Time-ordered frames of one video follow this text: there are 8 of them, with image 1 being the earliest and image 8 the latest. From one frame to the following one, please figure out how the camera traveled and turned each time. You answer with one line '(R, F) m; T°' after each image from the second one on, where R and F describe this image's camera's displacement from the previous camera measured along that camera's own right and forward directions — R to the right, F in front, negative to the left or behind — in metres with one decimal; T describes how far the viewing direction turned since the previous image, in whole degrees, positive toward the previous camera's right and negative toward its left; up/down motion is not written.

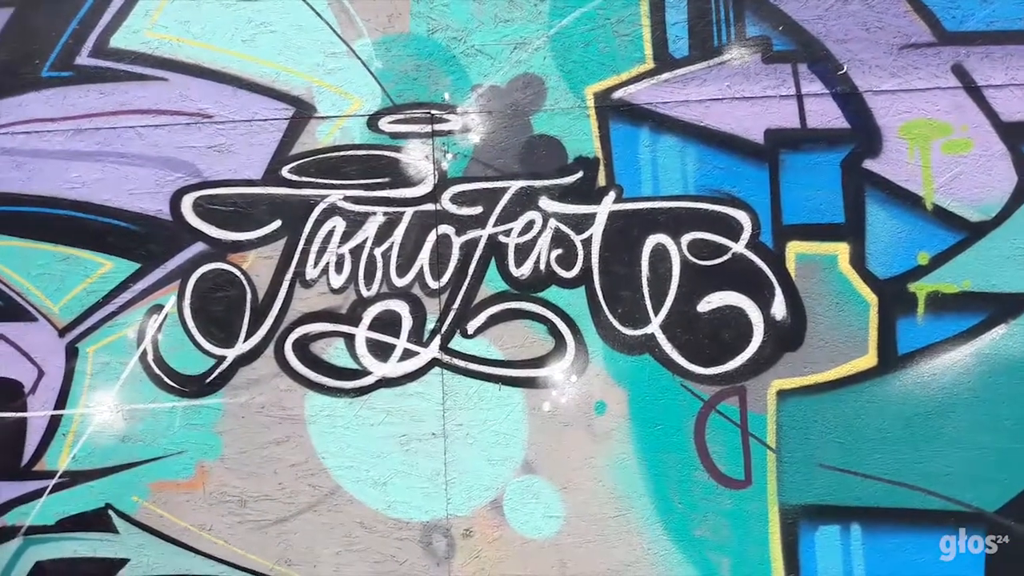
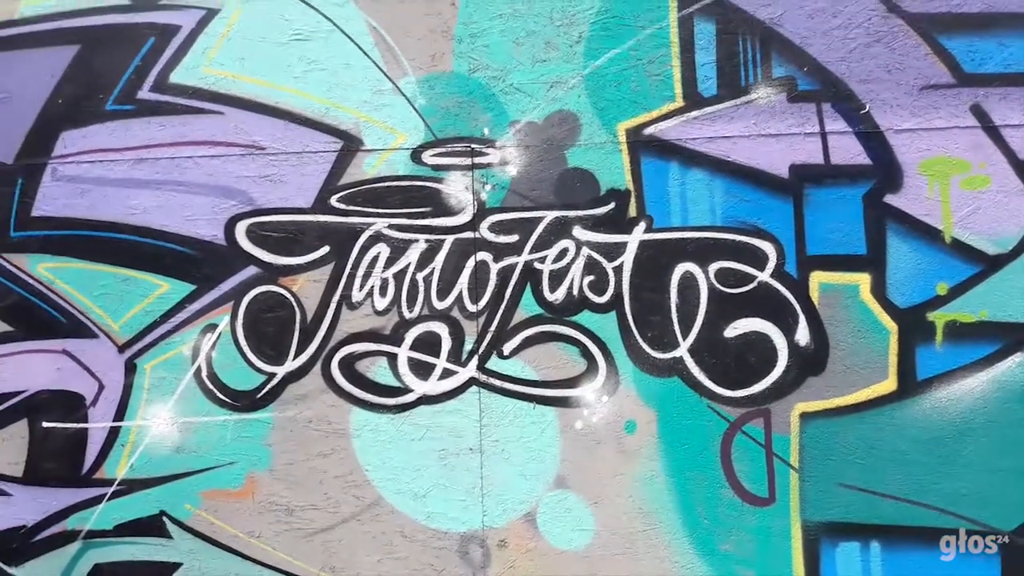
(0.0, -0.1) m; -2°
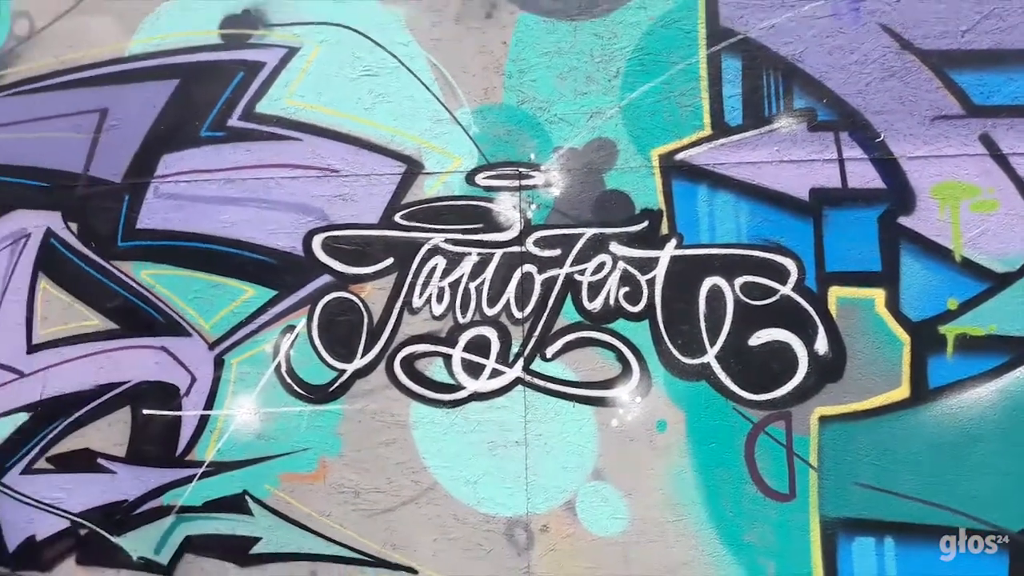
(+0.1, -0.3) m; -5°
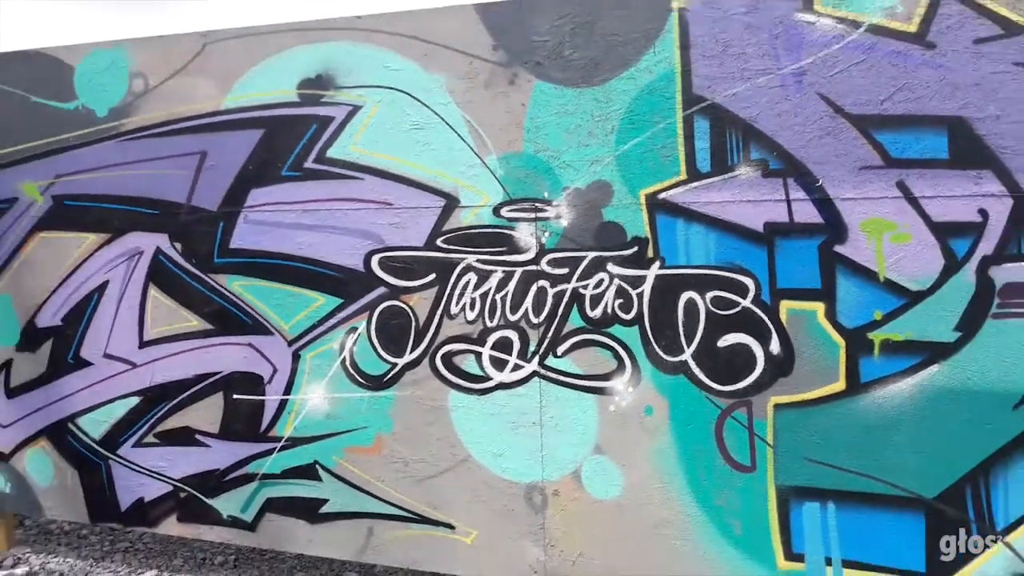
(+0.1, -0.7) m; -3°
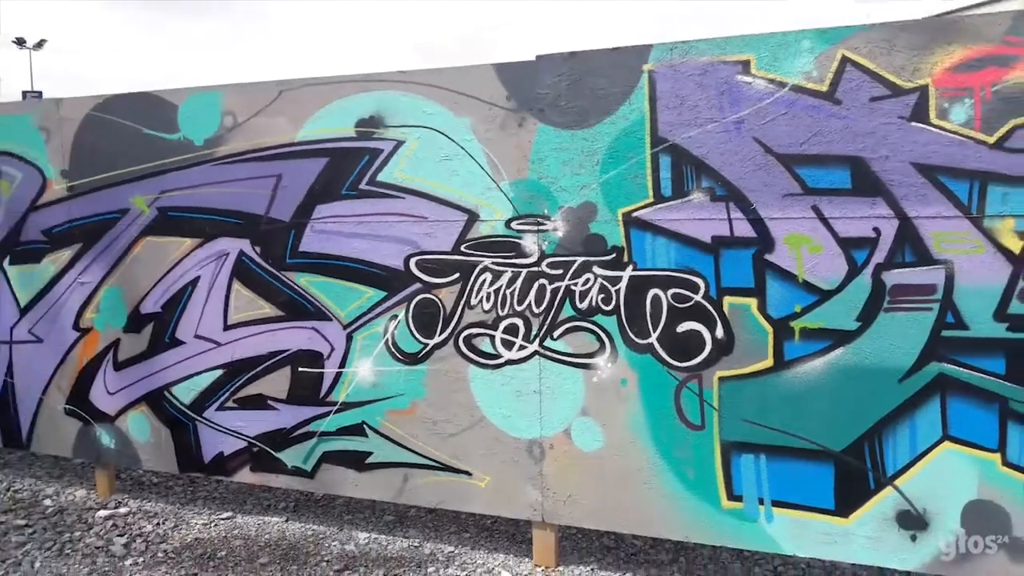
(+0.2, -0.9) m; -3°
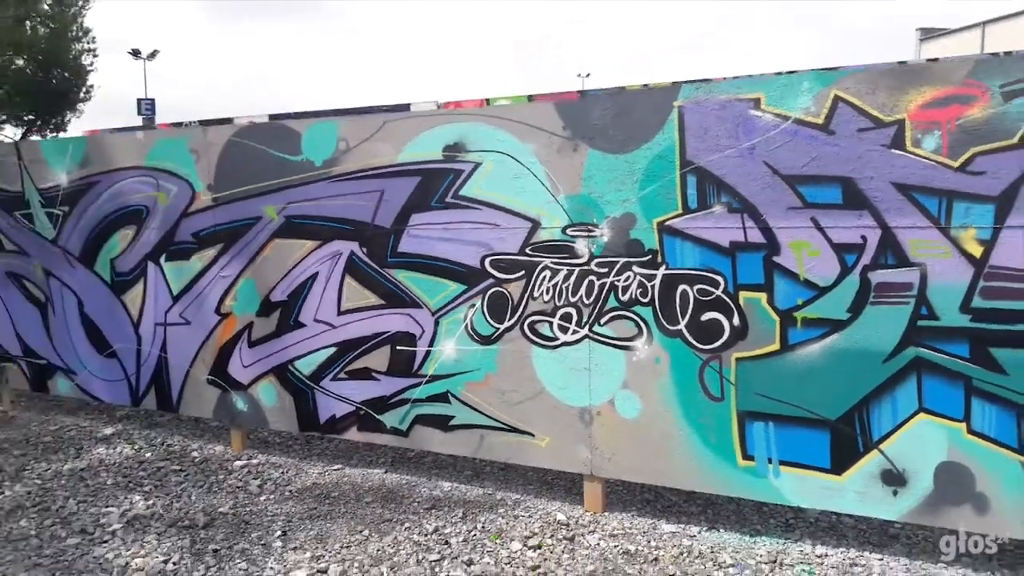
(+0.2, -1.0) m; -6°
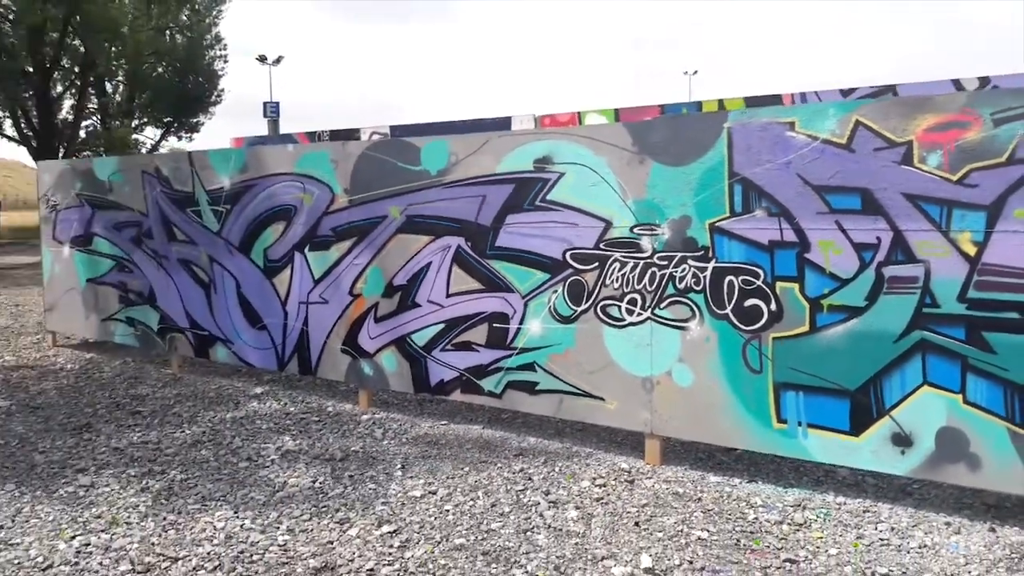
(+0.2, -1.1) m; -7°
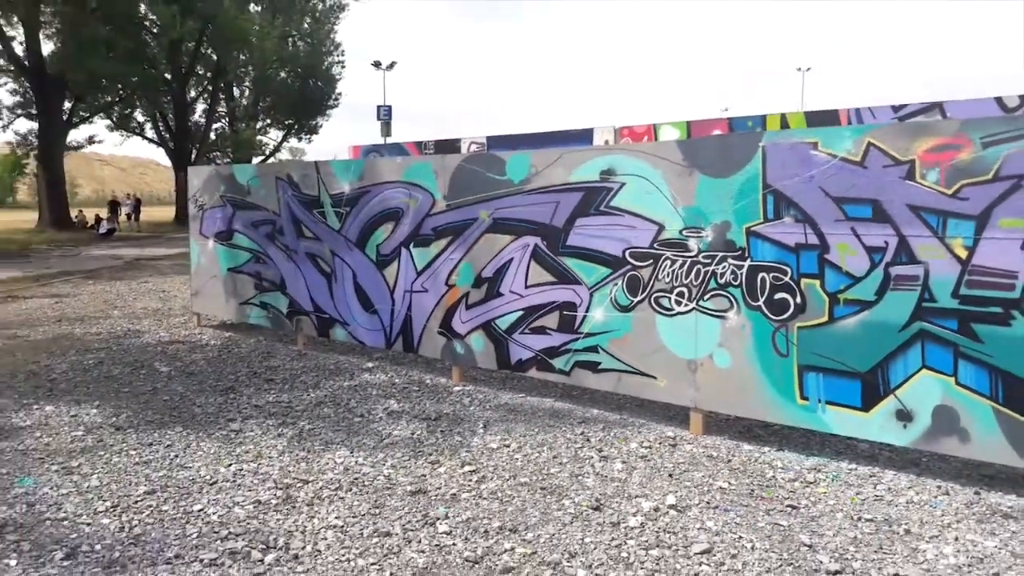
(+0.3, -1.2) m; -7°
